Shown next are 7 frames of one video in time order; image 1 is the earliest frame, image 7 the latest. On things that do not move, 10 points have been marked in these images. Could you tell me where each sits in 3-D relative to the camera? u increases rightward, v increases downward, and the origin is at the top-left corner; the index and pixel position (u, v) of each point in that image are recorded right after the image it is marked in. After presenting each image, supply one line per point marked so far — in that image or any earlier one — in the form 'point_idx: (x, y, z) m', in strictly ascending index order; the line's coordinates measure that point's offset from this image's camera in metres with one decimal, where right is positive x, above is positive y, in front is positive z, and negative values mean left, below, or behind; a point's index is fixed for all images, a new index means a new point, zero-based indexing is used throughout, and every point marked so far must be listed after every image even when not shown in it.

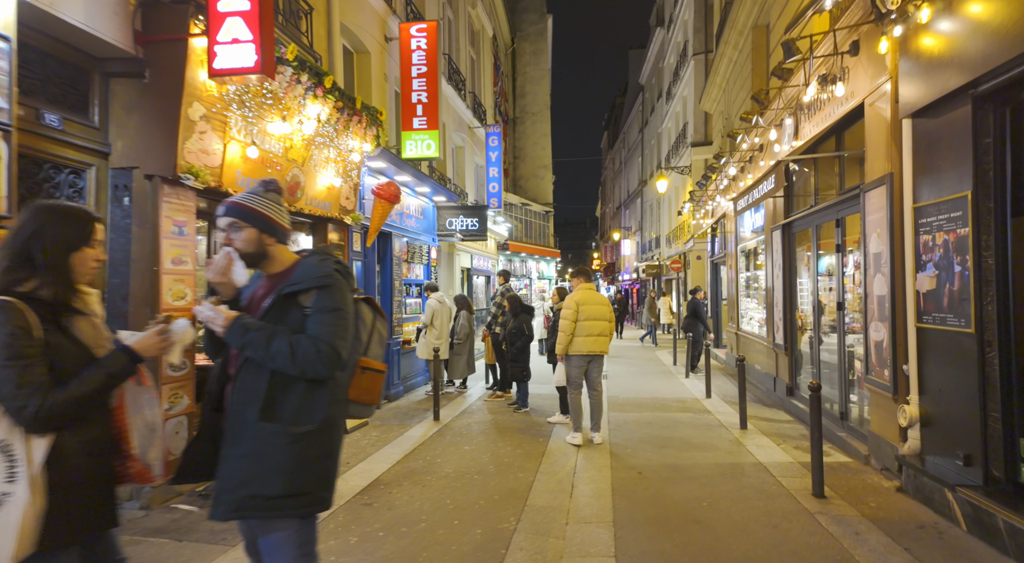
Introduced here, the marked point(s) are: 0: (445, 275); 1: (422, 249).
0: (-1.9, +0.2, +13.9) m
1: (-2.0, +0.6, +11.5) m
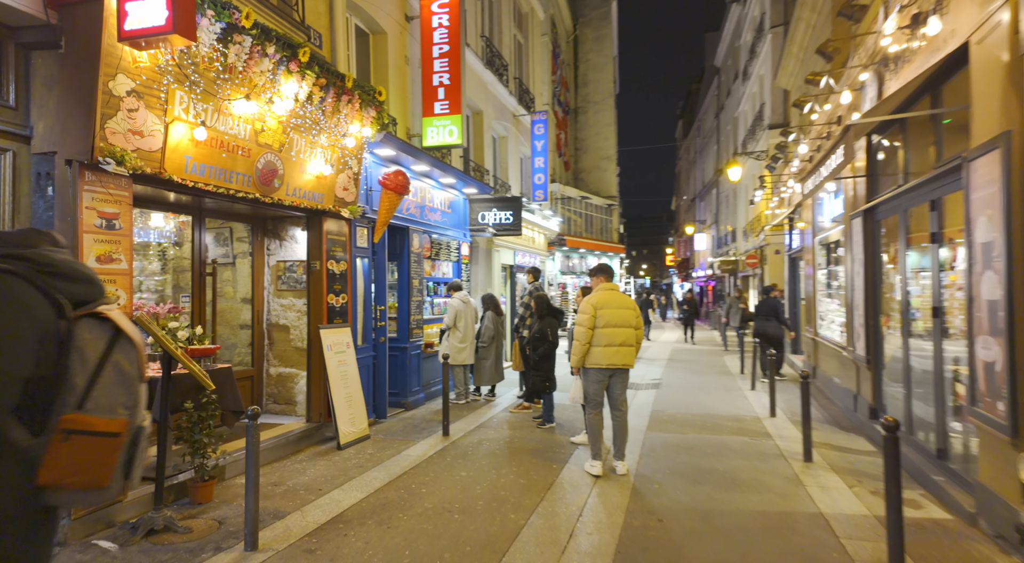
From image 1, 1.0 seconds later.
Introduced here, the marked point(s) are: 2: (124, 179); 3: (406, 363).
0: (-0.9, +0.2, +13.1) m
1: (-1.3, +0.7, +10.7) m
2: (-2.9, +0.8, +4.3) m
3: (-1.7, -1.3, +8.8) m
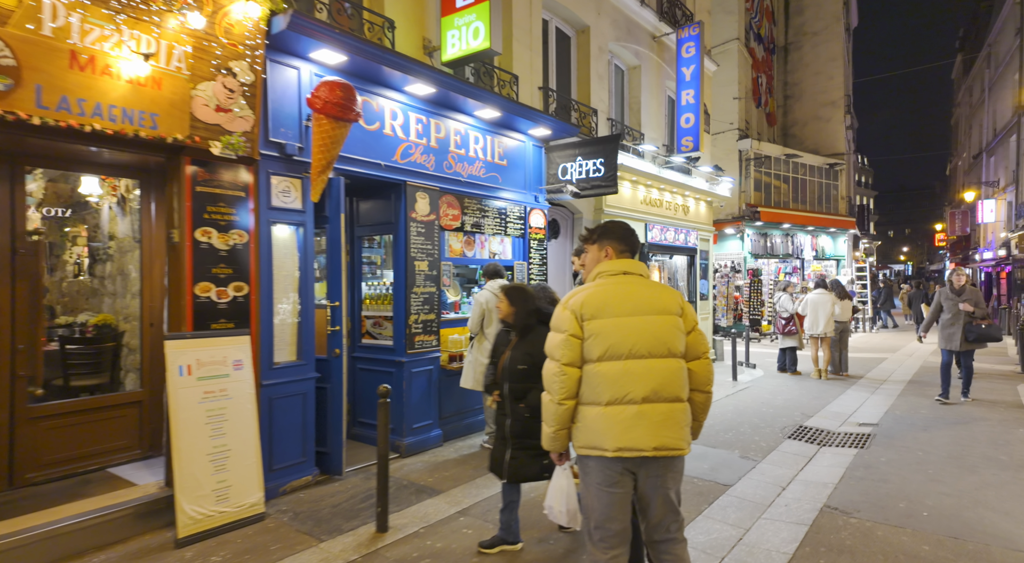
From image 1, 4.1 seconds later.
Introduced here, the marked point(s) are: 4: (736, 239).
0: (+1.2, +0.5, +9.6) m
1: (0.0, +0.9, +7.5) m
2: (-3.9, +0.9, +2.1) m
3: (-1.1, -1.1, +5.8) m
4: (+7.9, +1.5, +20.2) m
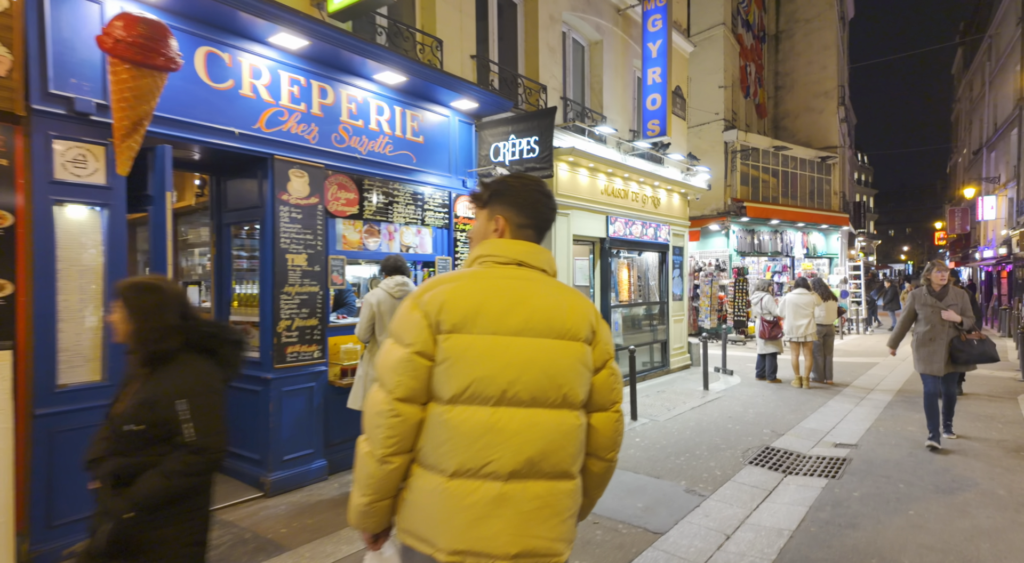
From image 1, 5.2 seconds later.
0: (+0.3, +0.5, +8.5) m
1: (-0.9, +0.9, +6.4) m
2: (-4.8, +0.9, +1.0) m
3: (-2.0, -1.0, +4.8) m
4: (+7.0, +1.5, +19.1) m
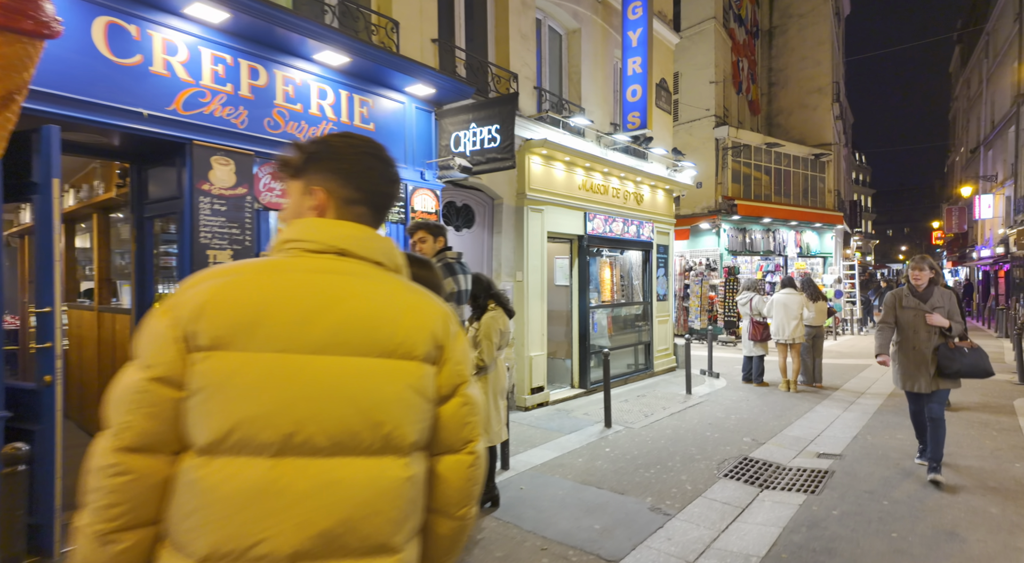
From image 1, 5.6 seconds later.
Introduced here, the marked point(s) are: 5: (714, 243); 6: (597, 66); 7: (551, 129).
0: (-0.1, +0.5, +8.1) m
1: (-1.3, +0.9, +6.0) m
2: (-5.2, +0.9, +0.6) m
3: (-2.5, -1.0, +4.3) m
4: (+6.5, +1.5, +18.7) m
5: (+6.6, +1.2, +18.6) m
6: (+1.5, +3.8, +10.0) m
7: (+0.6, +2.4, +8.9) m
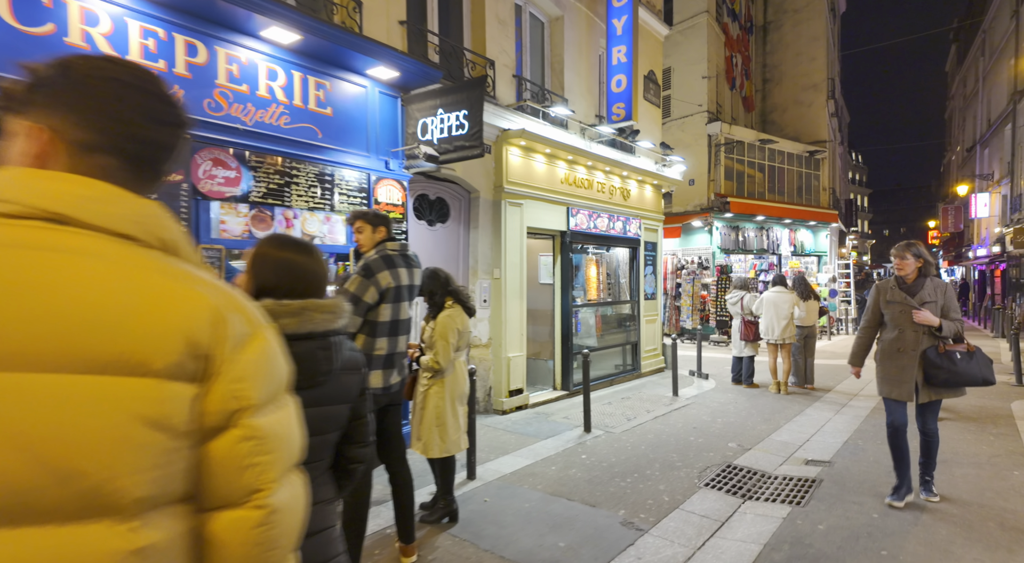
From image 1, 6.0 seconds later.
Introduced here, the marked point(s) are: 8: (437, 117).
0: (-0.4, +0.6, +7.7) m
1: (-1.6, +1.0, +5.6) m
2: (-5.5, +0.9, +0.2) m
3: (-2.8, -1.0, +3.9) m
4: (+6.1, +1.6, +18.4) m
5: (+6.2, +1.3, +18.2) m
6: (+1.2, +3.8, +9.6) m
7: (+0.3, +2.4, +8.5) m
8: (-0.8, +1.7, +5.9) m
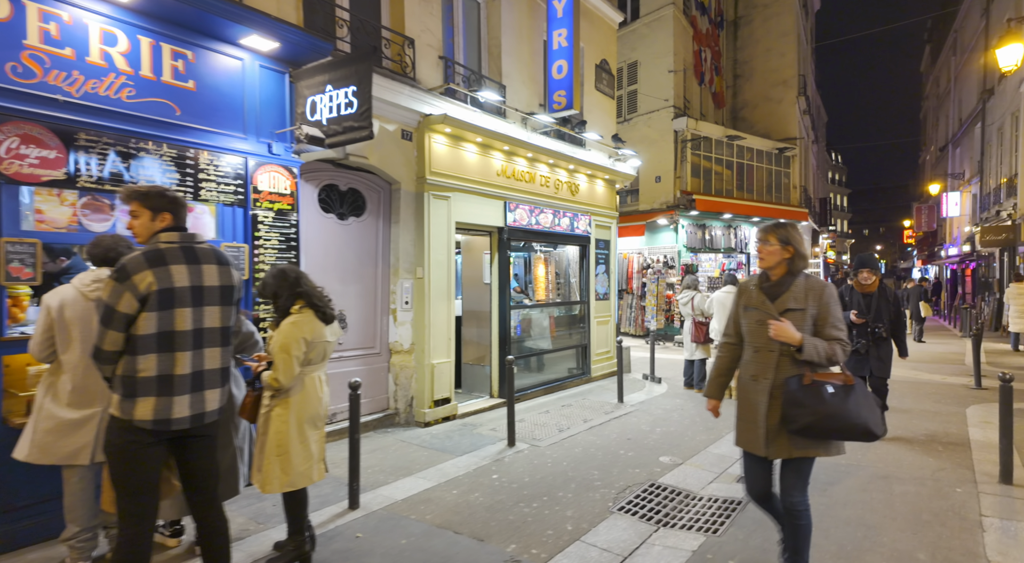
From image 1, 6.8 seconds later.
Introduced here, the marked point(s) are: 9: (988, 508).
0: (-1.4, +0.6, +7.0) m
1: (-2.6, +1.0, +4.9) m
2: (-6.3, +0.9, -0.6) m
3: (-3.7, -1.0, +3.2) m
4: (+4.9, +1.6, +17.8) m
5: (+4.9, +1.3, +17.7) m
6: (+0.2, +3.8, +9.0) m
7: (-0.7, +2.4, +7.9) m
8: (-1.7, +1.7, +5.2) m
9: (+3.5, -1.7, +4.1) m
